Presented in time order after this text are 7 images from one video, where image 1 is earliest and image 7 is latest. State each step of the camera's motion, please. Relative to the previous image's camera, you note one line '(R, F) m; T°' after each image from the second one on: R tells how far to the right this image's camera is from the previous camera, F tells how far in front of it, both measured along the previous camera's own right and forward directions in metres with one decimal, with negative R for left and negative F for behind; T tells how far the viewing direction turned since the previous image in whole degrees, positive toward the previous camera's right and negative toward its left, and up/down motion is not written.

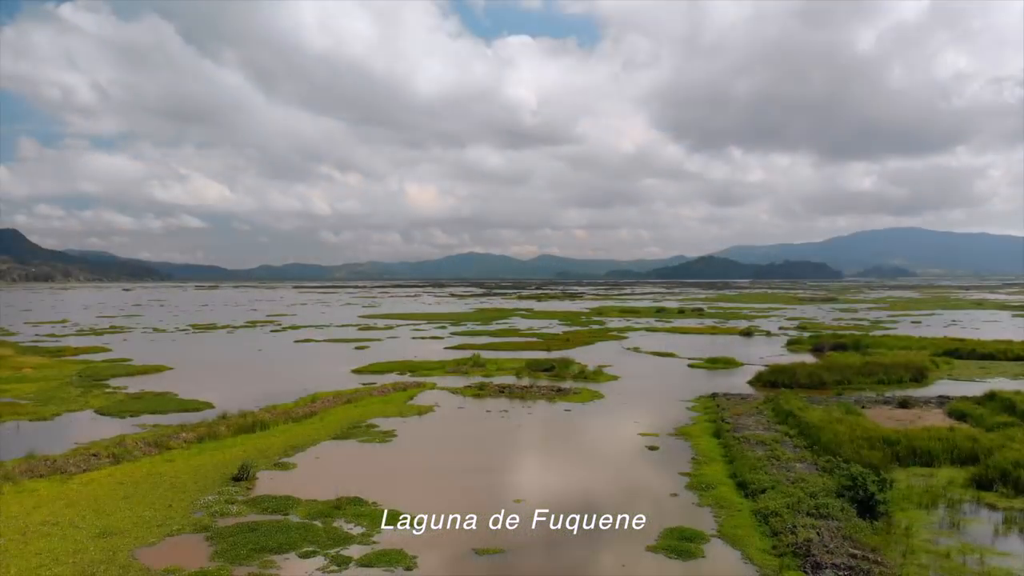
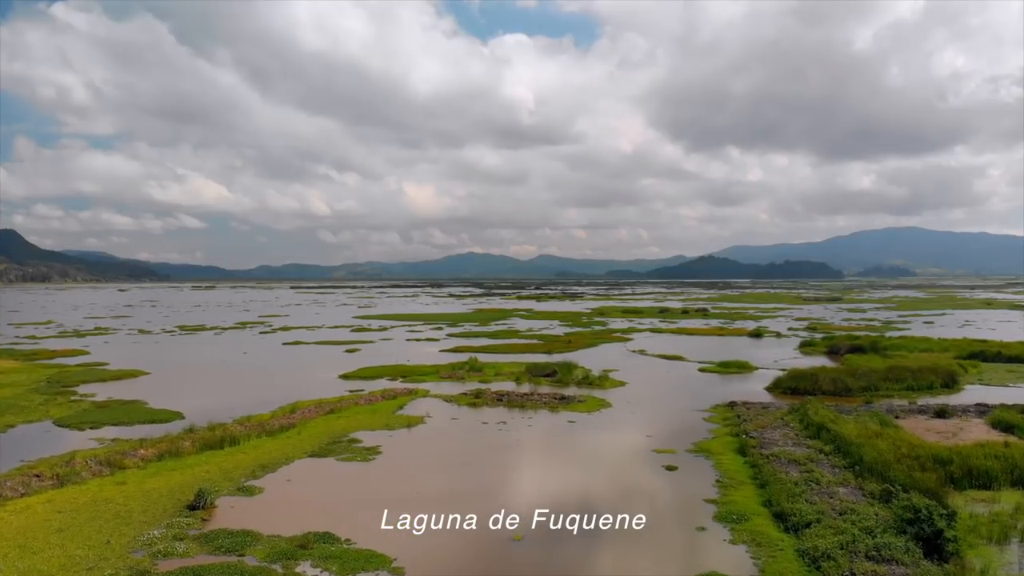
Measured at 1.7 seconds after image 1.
(0.0, +3.5) m; 0°
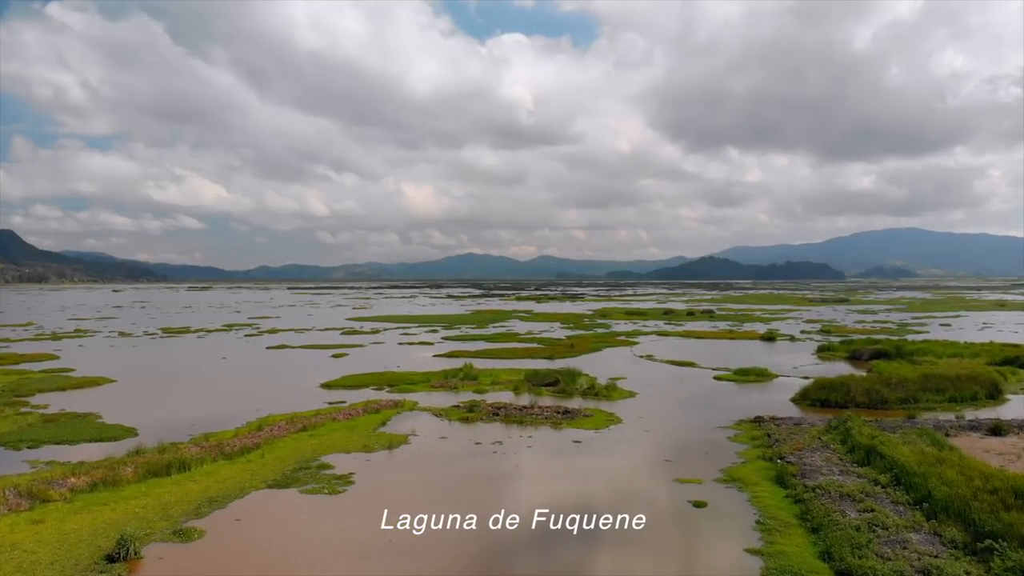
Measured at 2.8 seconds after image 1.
(+0.1, +4.2) m; 0°
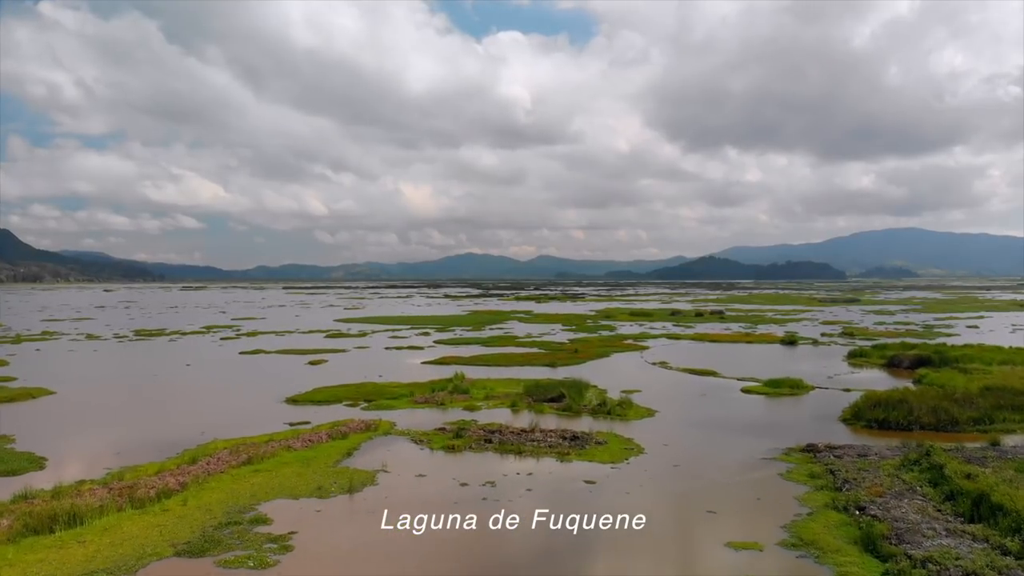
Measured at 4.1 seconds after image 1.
(+0.1, +6.1) m; 0°
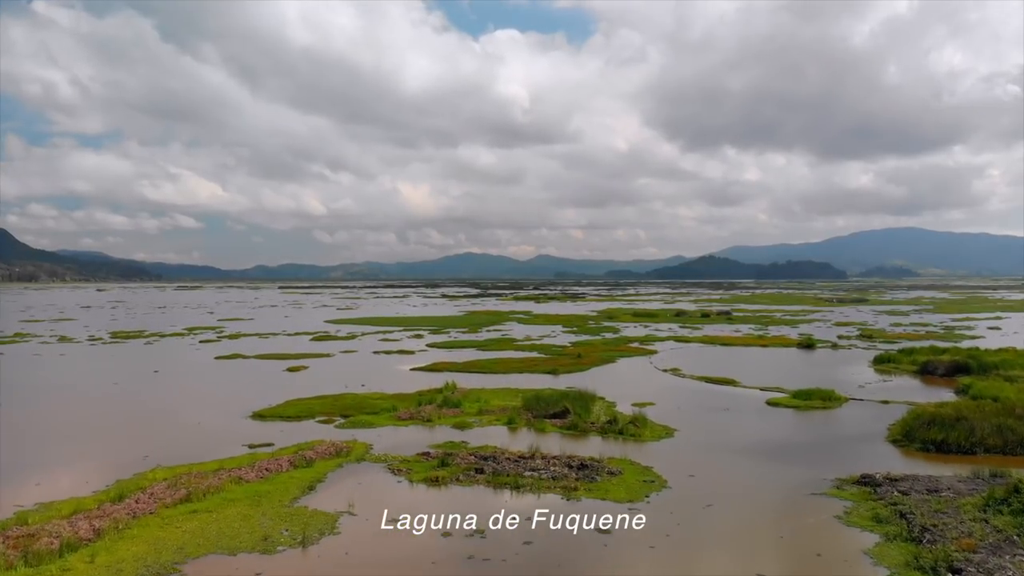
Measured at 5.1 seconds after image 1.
(+0.1, +4.4) m; 0°
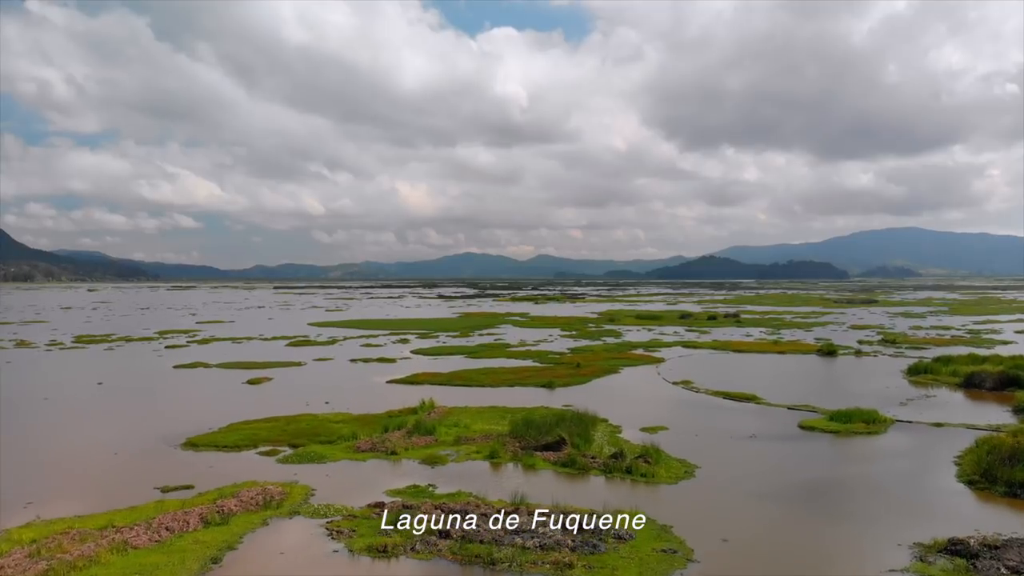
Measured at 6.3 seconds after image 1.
(+0.6, +5.5) m; 0°
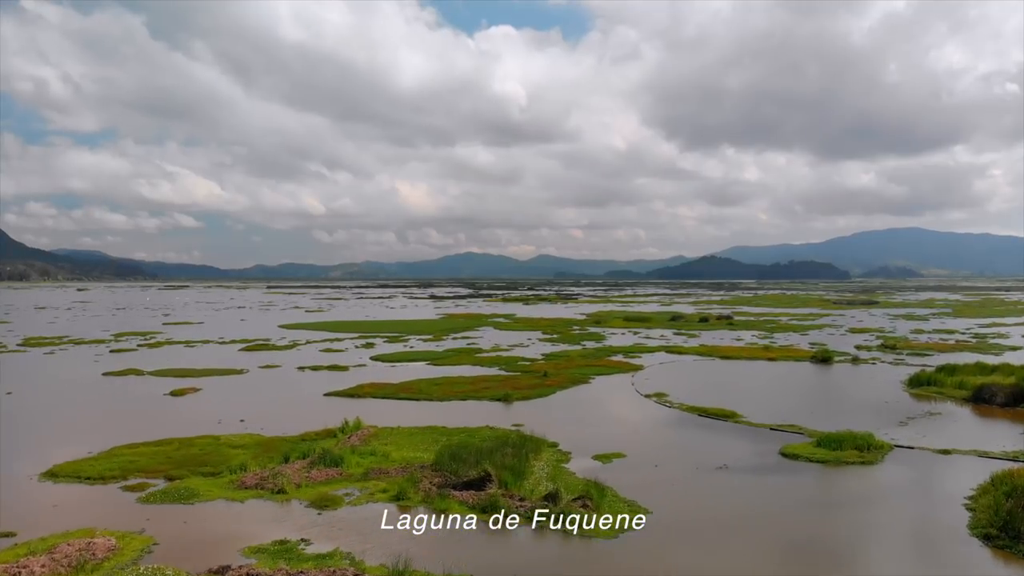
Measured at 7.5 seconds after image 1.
(+2.8, +4.5) m; 0°
